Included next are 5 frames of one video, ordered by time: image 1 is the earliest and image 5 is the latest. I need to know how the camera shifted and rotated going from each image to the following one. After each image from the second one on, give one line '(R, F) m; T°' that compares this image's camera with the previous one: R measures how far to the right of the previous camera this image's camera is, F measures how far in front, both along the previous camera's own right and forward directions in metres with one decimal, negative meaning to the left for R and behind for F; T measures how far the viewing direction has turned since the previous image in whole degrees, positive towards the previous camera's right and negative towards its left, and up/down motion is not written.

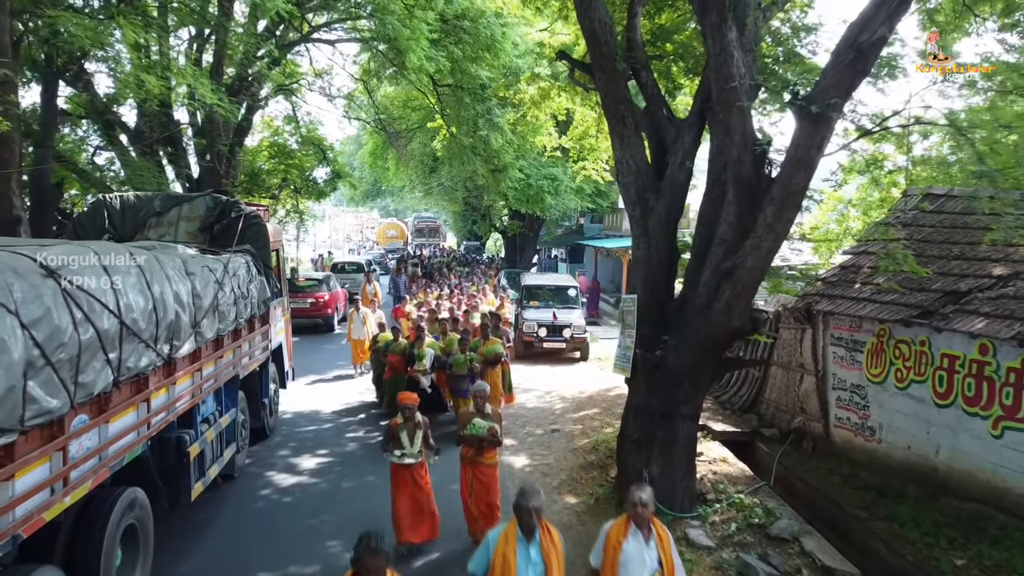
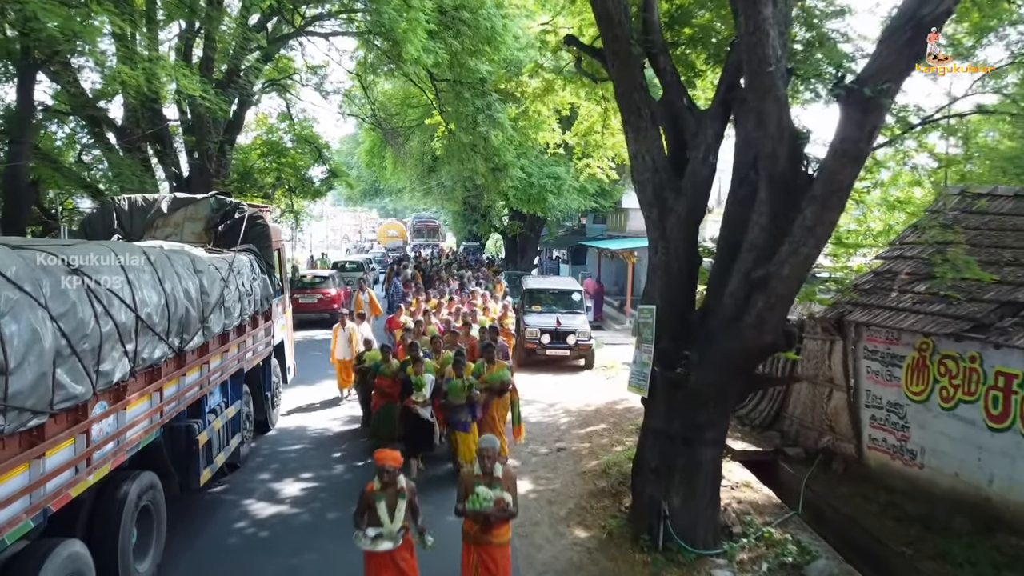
(0.0, +0.7) m; 0°
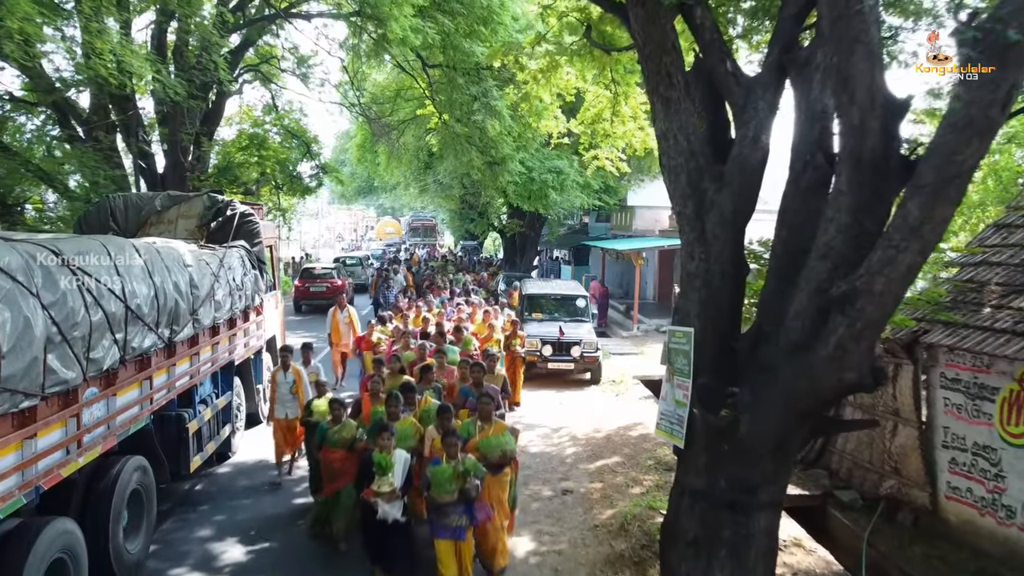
(0.0, +1.5) m; 0°
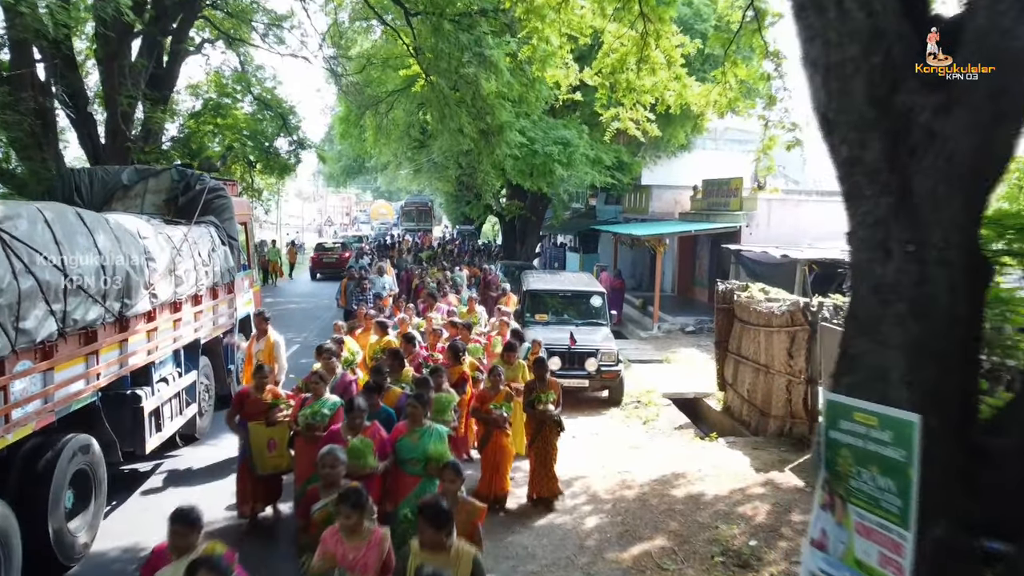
(0.0, +2.7) m; 0°
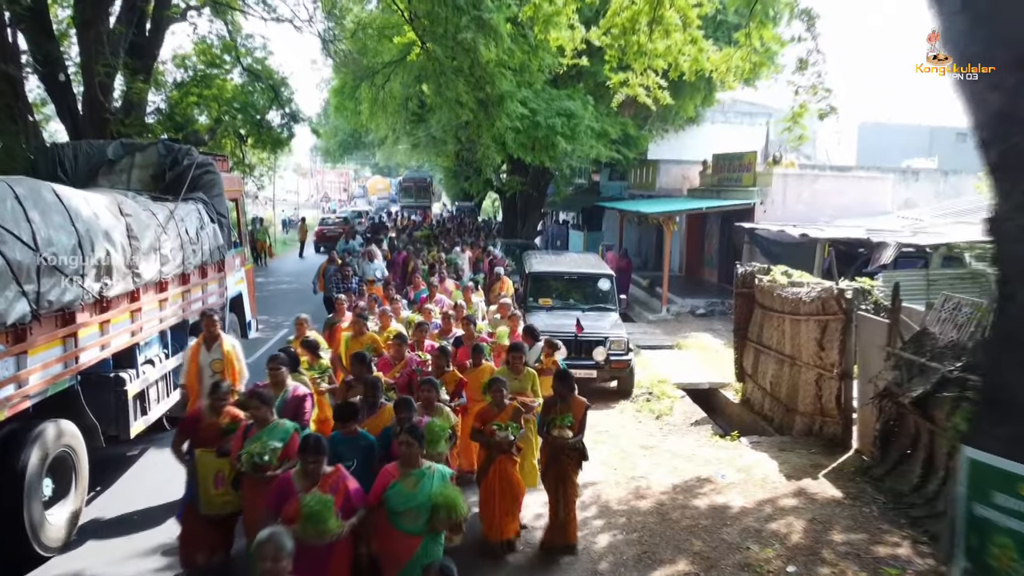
(0.0, +0.8) m; 0°
